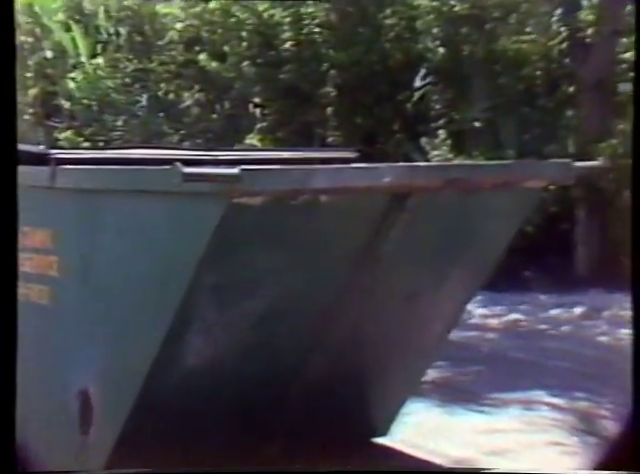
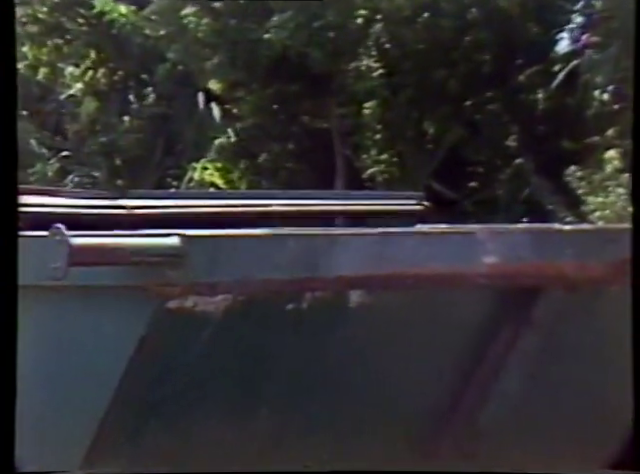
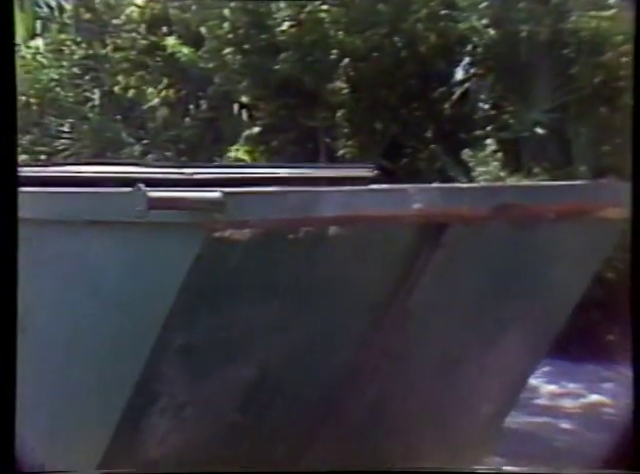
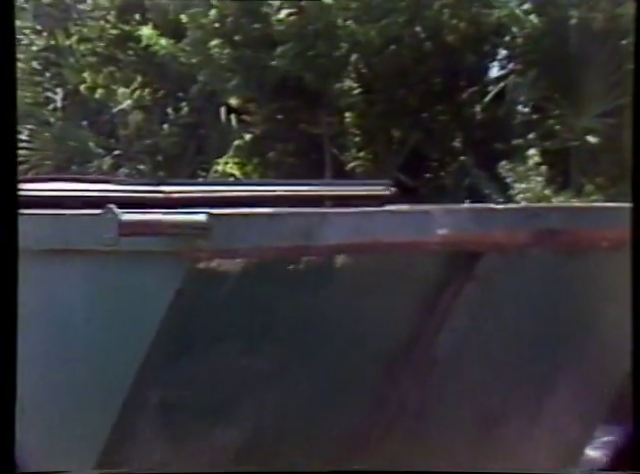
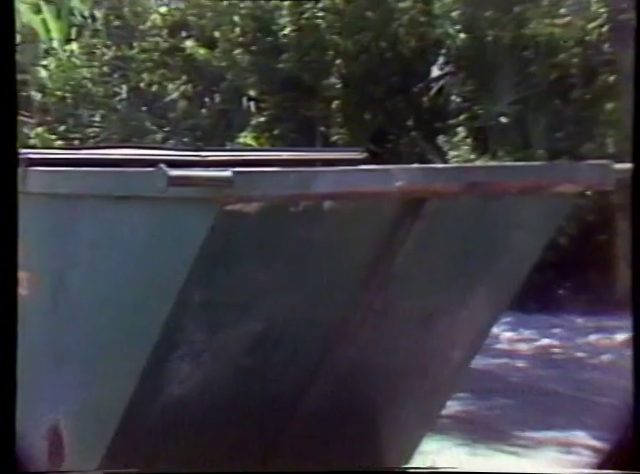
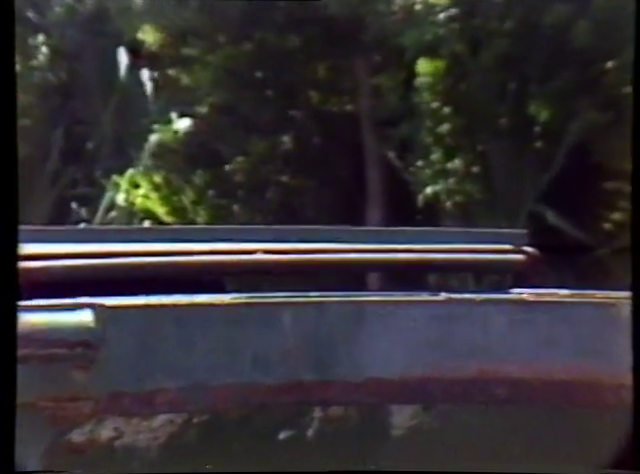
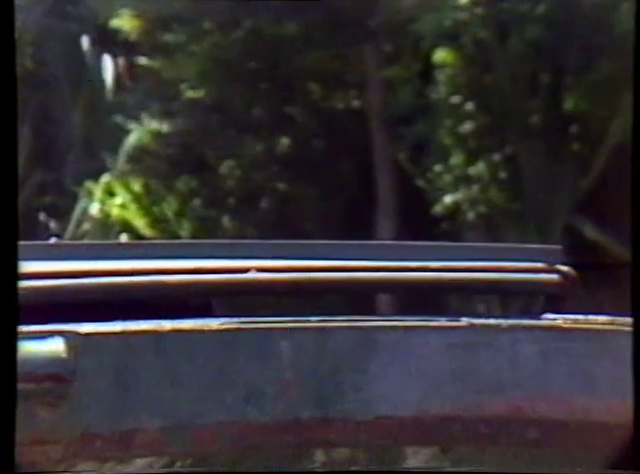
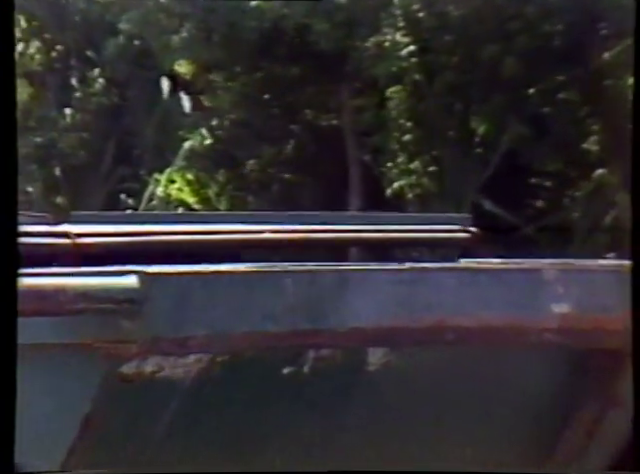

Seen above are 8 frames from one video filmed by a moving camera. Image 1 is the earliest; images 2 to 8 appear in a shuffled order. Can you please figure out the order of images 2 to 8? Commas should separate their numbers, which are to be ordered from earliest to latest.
5, 3, 4, 2, 8, 6, 7
